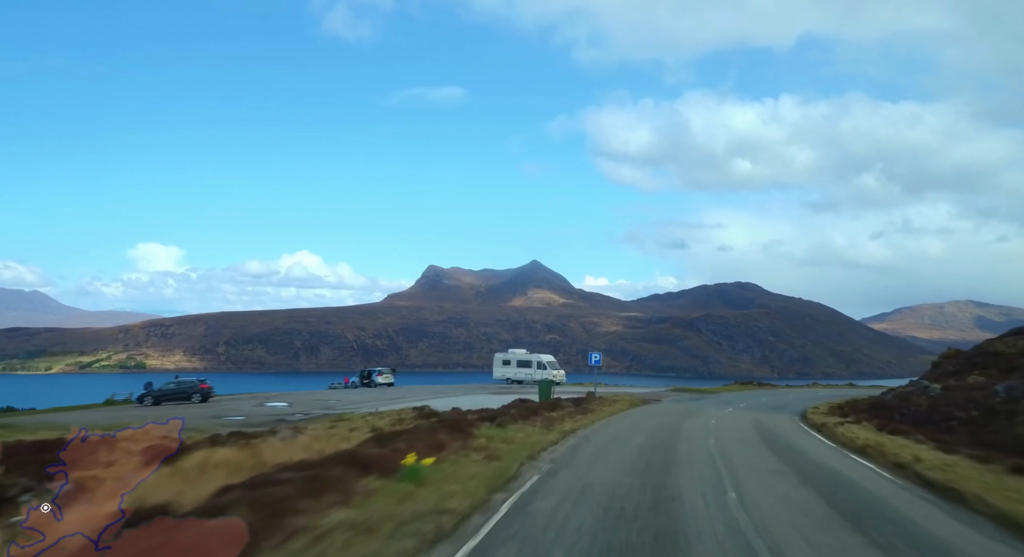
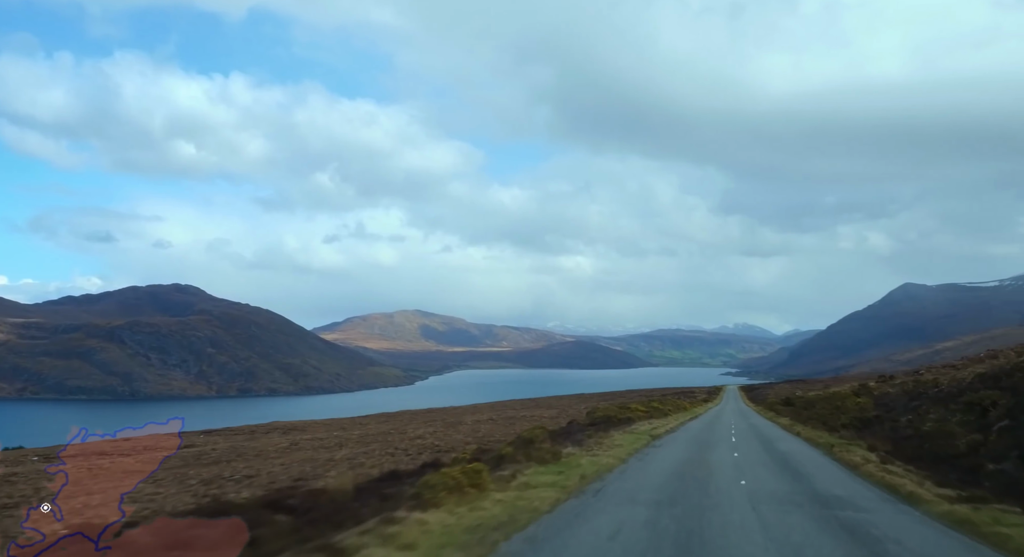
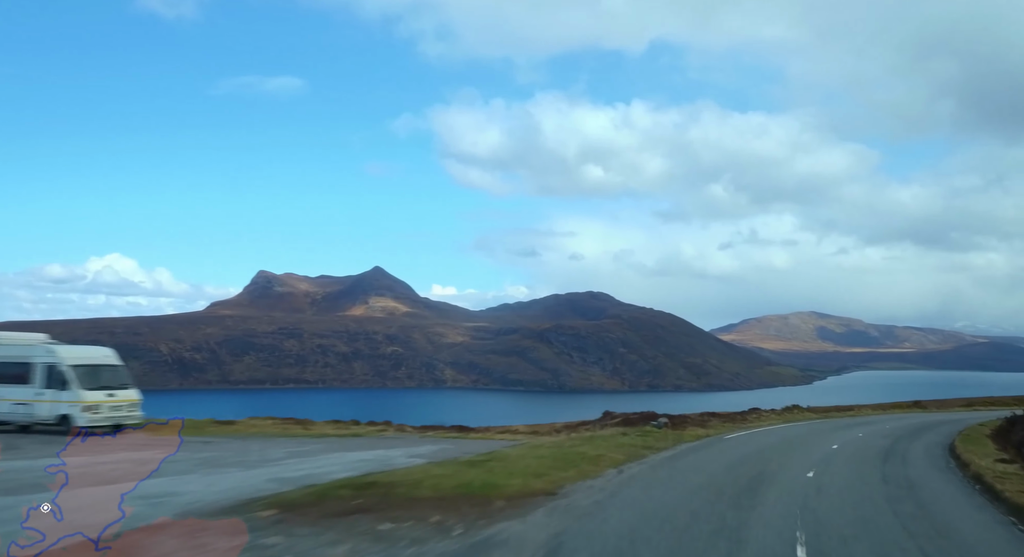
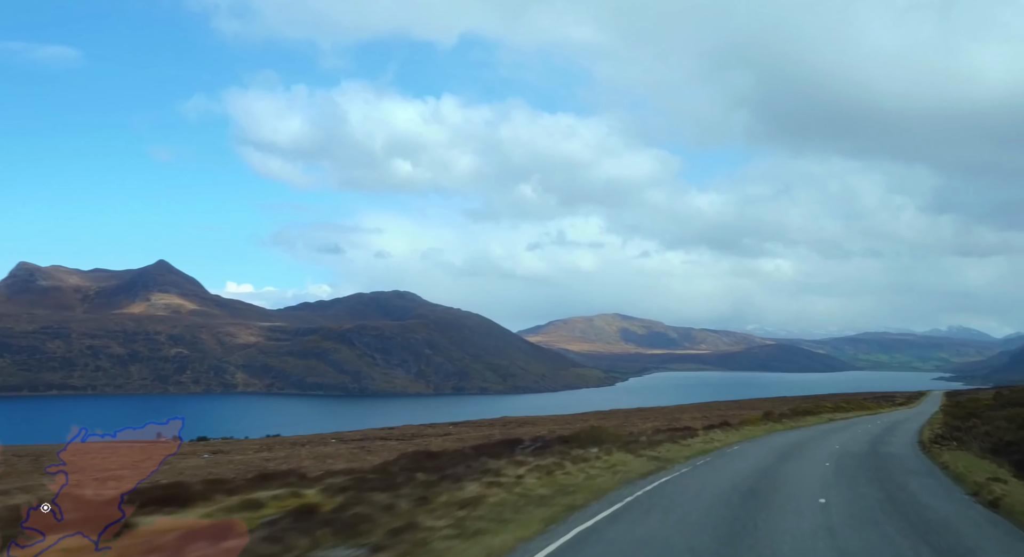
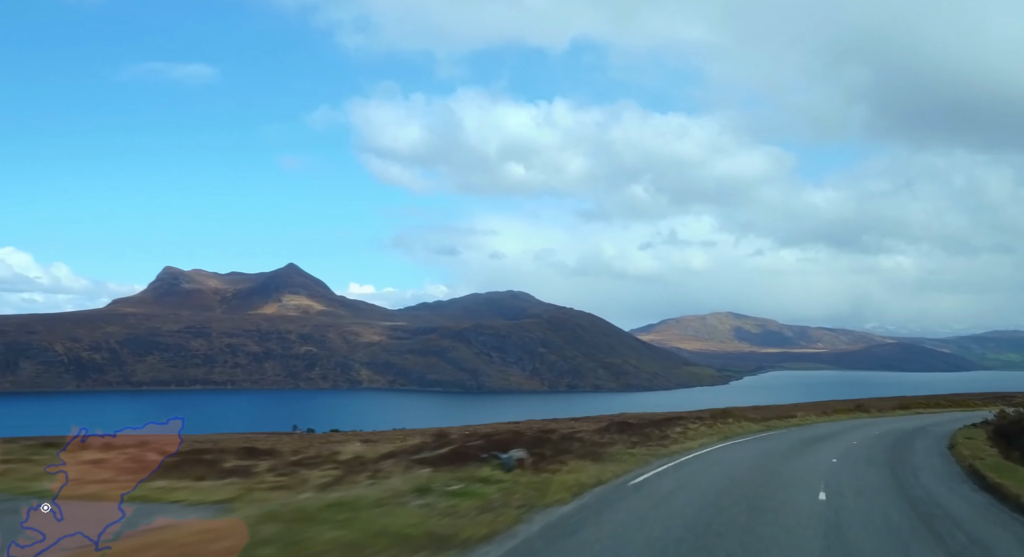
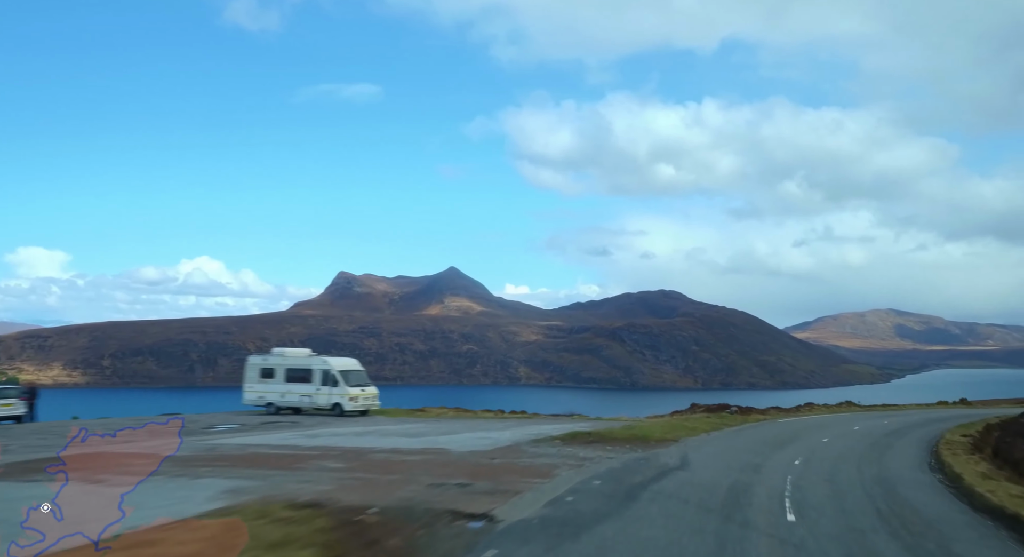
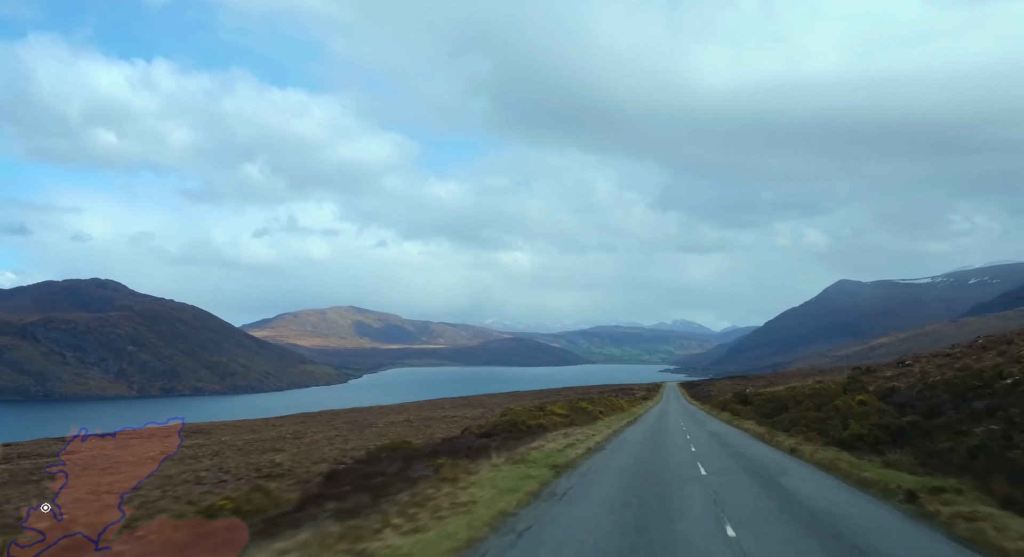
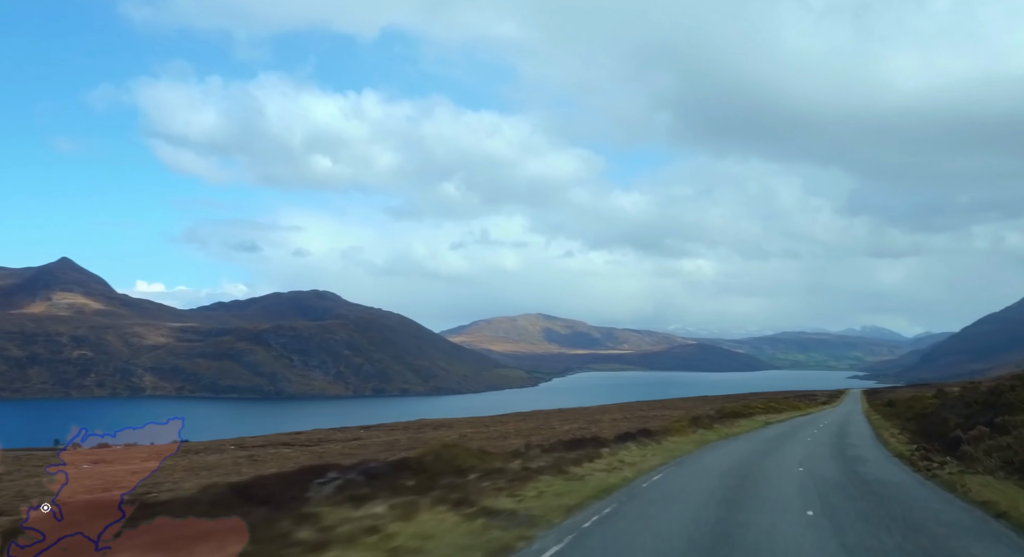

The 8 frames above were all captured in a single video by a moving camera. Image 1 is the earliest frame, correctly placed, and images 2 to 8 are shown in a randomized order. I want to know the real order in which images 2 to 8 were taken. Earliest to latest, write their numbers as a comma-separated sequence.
6, 3, 5, 4, 8, 2, 7
